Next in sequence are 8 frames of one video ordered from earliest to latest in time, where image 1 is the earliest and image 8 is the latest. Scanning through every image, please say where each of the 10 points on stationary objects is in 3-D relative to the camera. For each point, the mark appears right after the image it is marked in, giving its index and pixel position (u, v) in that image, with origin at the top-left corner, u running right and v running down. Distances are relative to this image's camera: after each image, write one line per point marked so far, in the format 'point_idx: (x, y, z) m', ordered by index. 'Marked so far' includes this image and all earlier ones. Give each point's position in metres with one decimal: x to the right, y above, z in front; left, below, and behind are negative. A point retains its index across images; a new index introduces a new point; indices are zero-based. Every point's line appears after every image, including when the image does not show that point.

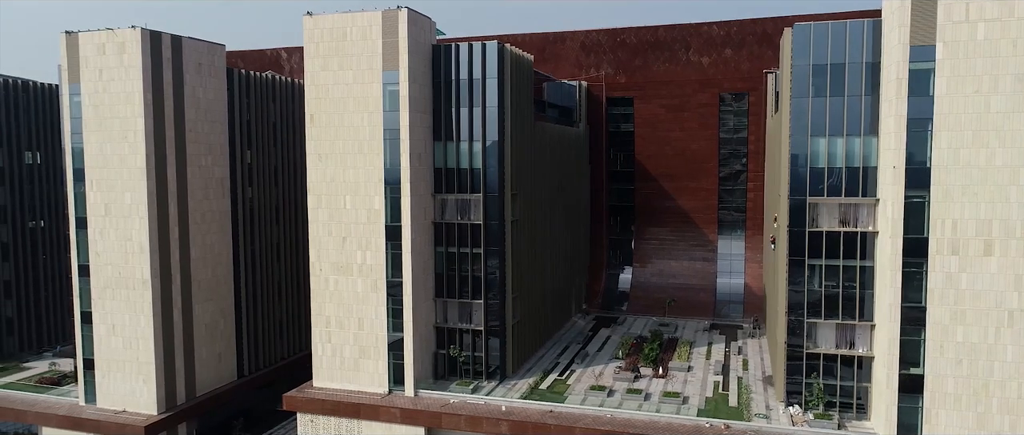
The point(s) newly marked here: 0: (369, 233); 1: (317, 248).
0: (-3.4, -0.4, +19.1) m
1: (-4.7, -0.8, +19.6) m
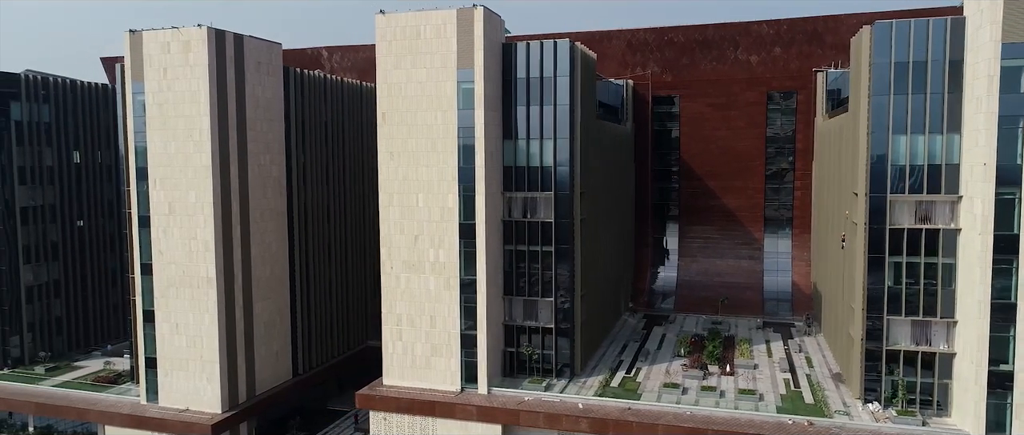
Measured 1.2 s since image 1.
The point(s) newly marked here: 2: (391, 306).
0: (-1.7, -0.3, +19.2) m
1: (-3.0, -0.7, +19.7) m
2: (-3.0, -2.2, +19.8) m
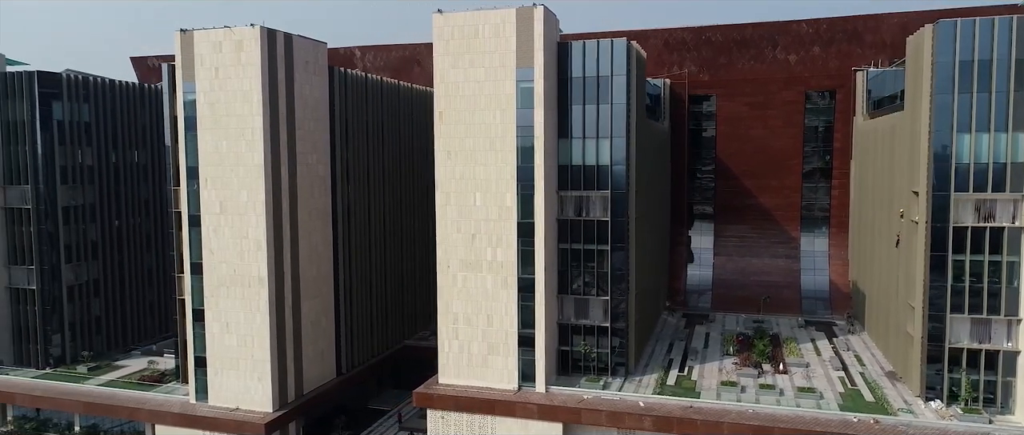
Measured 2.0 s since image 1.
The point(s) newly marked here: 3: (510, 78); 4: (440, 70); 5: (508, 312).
0: (-0.3, -0.3, +19.2) m
1: (-1.6, -0.7, +19.7) m
2: (-1.6, -2.2, +19.8) m
3: (0.0, +3.3, +18.8) m
4: (-1.7, +3.5, +19.3) m
5: (-0.1, -2.3, +19.3) m
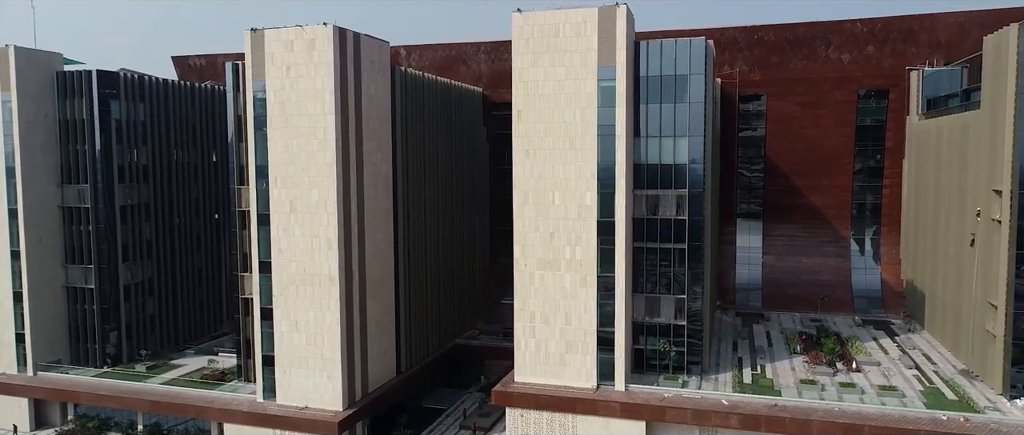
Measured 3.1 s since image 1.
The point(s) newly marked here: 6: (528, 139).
0: (+1.6, -0.3, +19.2) m
1: (+0.3, -0.7, +19.7) m
2: (+0.3, -2.1, +19.9) m
3: (+1.8, +3.3, +18.8) m
4: (+0.2, +3.6, +19.4) m
5: (+1.8, -2.2, +19.3) m
6: (+0.4, +1.9, +19.4) m
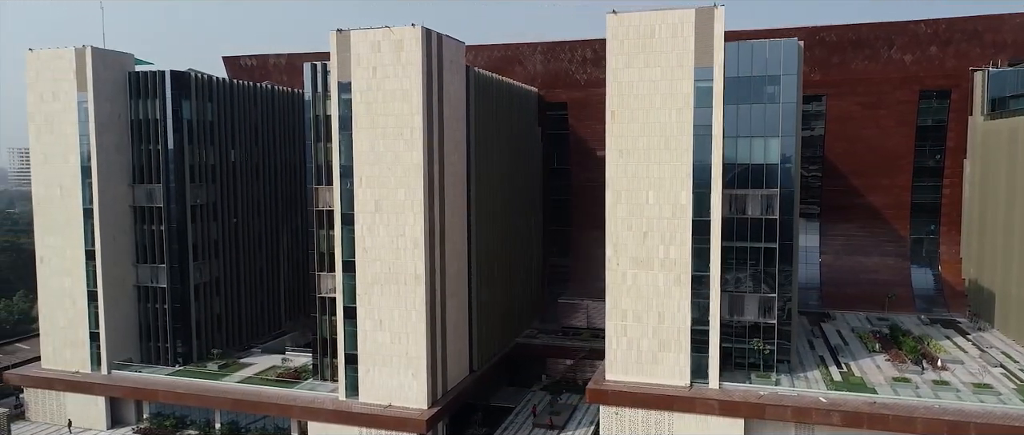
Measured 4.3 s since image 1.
0: (+3.9, -0.2, +19.4) m
1: (+2.6, -0.6, +19.9) m
2: (+2.6, -2.1, +20.1) m
3: (+4.1, +3.3, +19.0) m
4: (+2.5, +3.6, +19.5) m
5: (+4.1, -2.2, +19.5) m
6: (+2.7, +1.9, +19.6) m
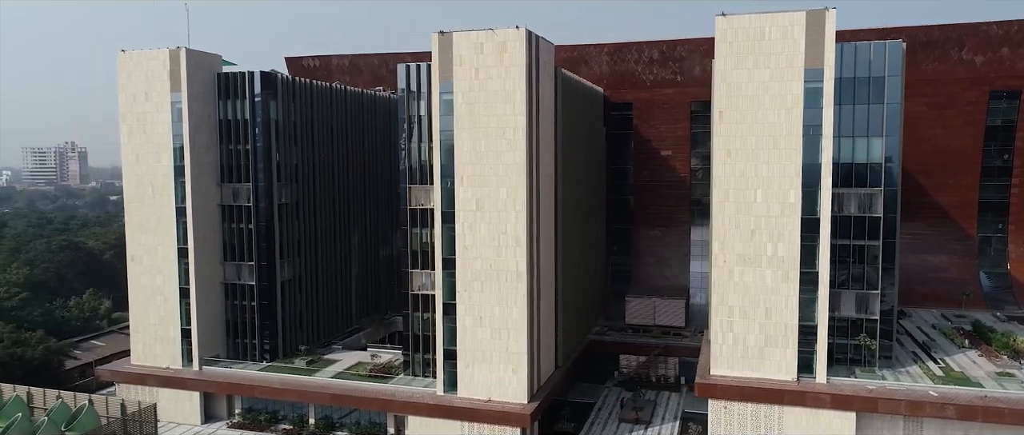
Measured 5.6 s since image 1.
0: (+6.6, -0.2, +19.8) m
1: (+5.3, -0.6, +20.3) m
2: (+5.3, -2.1, +20.5) m
3: (+6.9, +3.4, +19.4) m
4: (+5.2, +3.6, +20.0) m
5: (+6.8, -2.2, +19.9) m
6: (+5.4, +2.0, +20.0) m
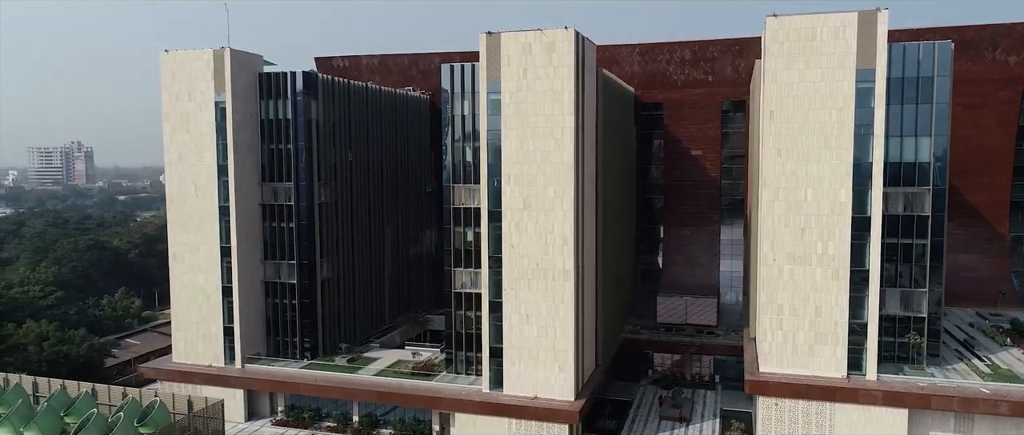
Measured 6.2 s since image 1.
0: (+7.9, -0.2, +20.0) m
1: (+6.6, -0.6, +20.5) m
2: (+6.6, -2.0, +20.7) m
3: (+8.2, +3.4, +19.6) m
4: (+6.5, +3.7, +20.2) m
5: (+8.1, -2.1, +20.1) m
6: (+6.8, +2.0, +20.2) m
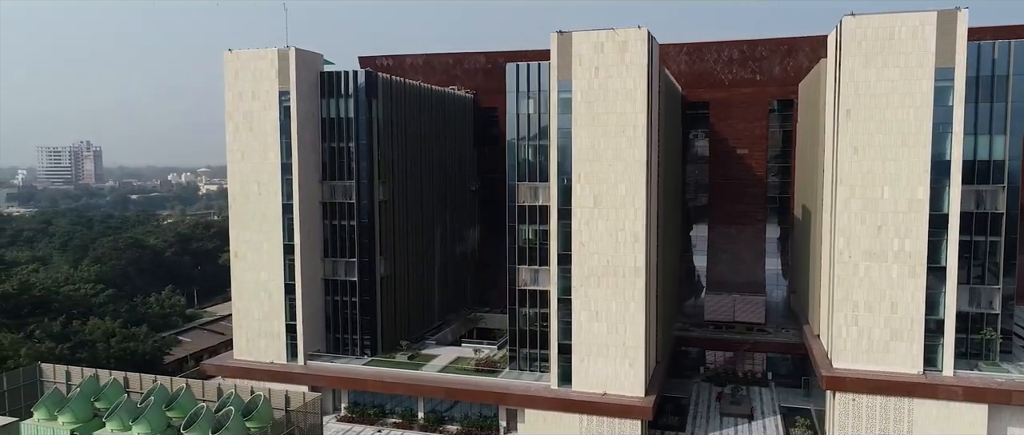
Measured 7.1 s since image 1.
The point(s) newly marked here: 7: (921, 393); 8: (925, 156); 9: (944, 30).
0: (+9.9, -0.1, +20.2) m
1: (+8.6, -0.5, +20.7) m
2: (+8.6, -2.0, +20.9) m
3: (+10.2, +3.4, +19.8) m
4: (+8.5, +3.7, +20.3) m
5: (+10.1, -2.1, +20.3) m
6: (+8.8, +2.1, +20.4) m
7: (+10.0, -4.3, +19.6) m
8: (+10.2, +1.5, +19.9) m
9: (+10.5, +4.6, +19.6) m
